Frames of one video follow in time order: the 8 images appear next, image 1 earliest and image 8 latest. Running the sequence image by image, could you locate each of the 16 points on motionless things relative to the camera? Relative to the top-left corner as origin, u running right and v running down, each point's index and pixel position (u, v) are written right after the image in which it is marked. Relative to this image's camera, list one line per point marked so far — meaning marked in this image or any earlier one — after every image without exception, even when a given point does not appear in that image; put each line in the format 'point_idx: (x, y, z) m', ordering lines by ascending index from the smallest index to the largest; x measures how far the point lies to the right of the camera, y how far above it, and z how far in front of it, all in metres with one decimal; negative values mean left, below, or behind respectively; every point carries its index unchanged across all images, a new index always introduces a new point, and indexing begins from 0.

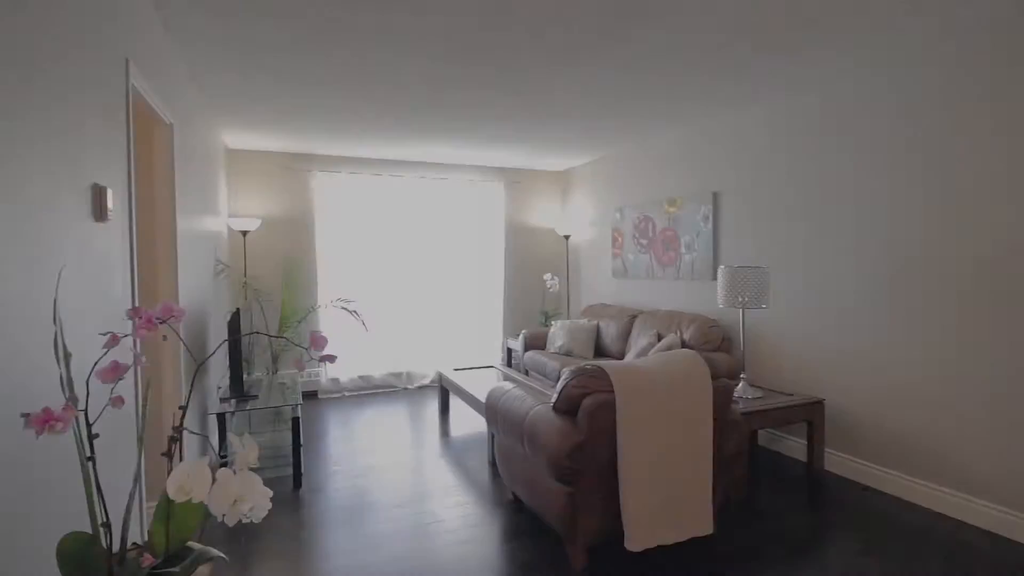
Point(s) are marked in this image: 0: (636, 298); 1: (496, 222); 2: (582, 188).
0: (+1.2, -0.1, +5.1) m
1: (-0.2, +0.7, +6.0) m
2: (+0.8, +1.1, +5.9) m
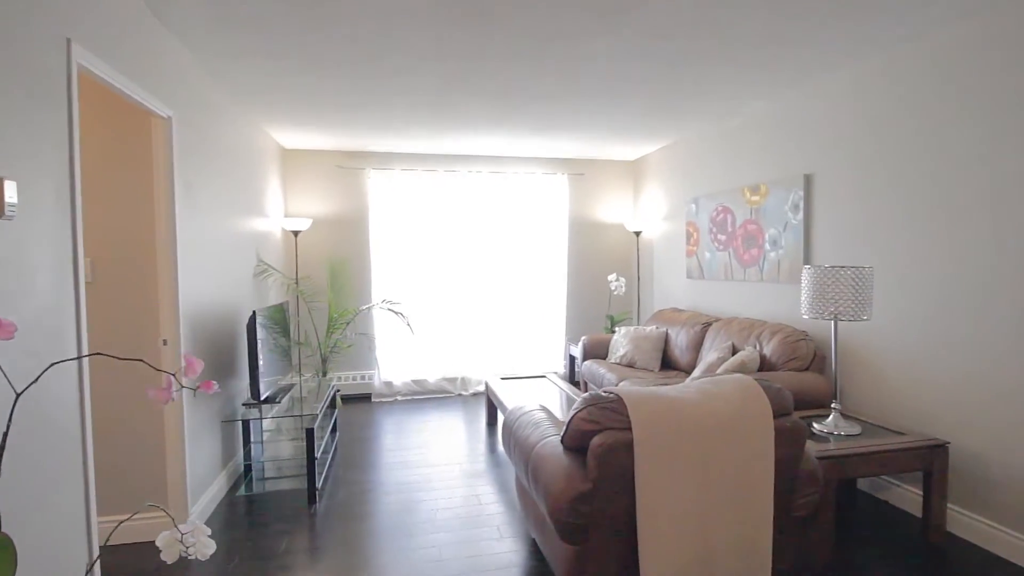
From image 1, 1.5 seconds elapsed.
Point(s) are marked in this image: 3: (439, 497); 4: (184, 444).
0: (+1.6, -0.1, +4.4) m
1: (+0.5, +0.7, +5.5) m
2: (+1.4, +1.1, +5.3) m
3: (-0.4, -1.2, +3.3) m
4: (-1.6, -0.7, +2.6) m
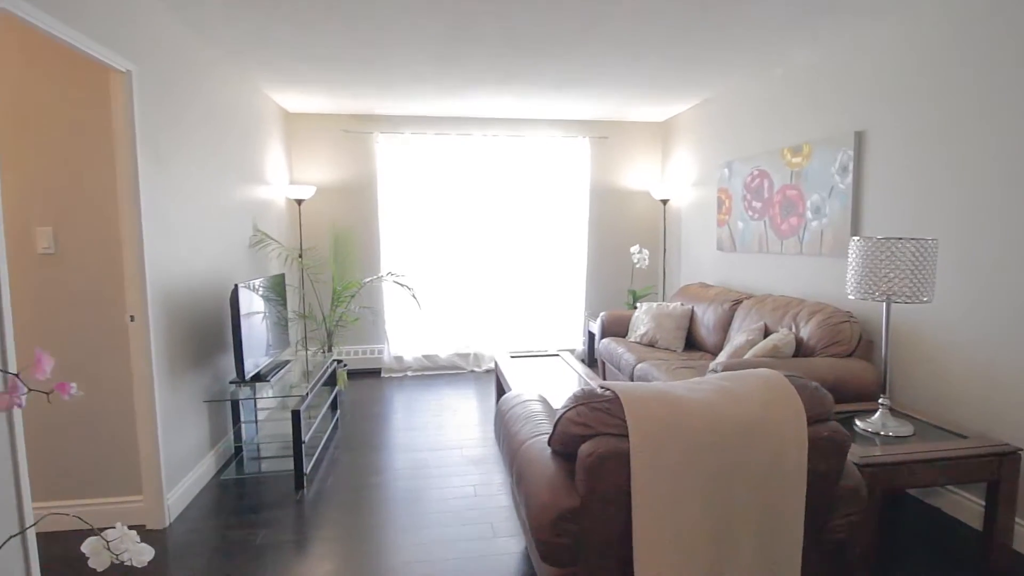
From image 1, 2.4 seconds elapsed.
0: (+1.7, +0.1, +4.0) m
1: (+0.6, +1.0, +5.1) m
2: (+1.5, +1.3, +4.9) m
3: (-0.4, -1.1, +3.1) m
4: (-1.6, -0.6, +2.4) m
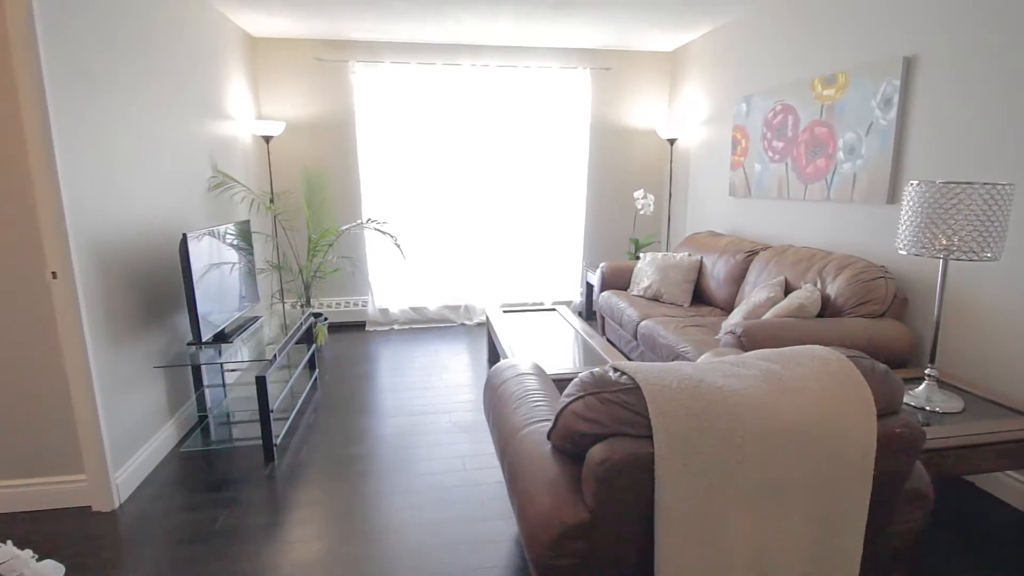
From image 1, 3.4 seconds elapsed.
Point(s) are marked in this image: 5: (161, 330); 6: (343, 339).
0: (+1.7, +0.4, +3.7) m
1: (+0.6, +1.4, +4.7) m
2: (+1.5, +1.8, +4.4) m
3: (-0.5, -0.8, +2.9) m
4: (-1.6, -0.4, +2.1) m
5: (-1.7, -0.2, +2.6) m
6: (-1.4, -0.4, +4.4) m
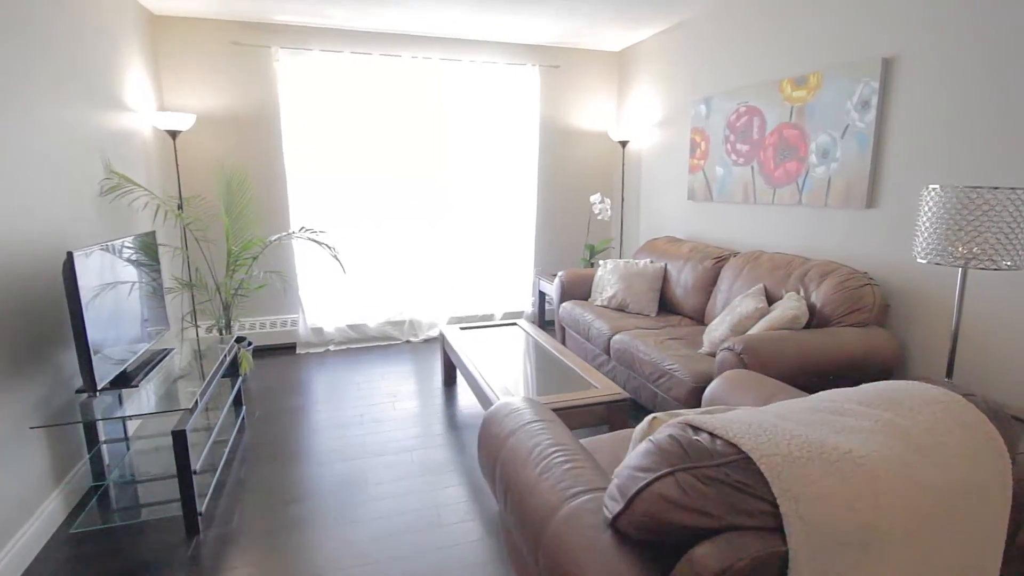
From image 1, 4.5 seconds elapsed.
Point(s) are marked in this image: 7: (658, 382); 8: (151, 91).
0: (+1.4, +0.4, +3.6) m
1: (+0.1, +1.3, +4.4) m
2: (+1.1, +1.7, +4.3) m
3: (-0.6, -0.9, +2.5) m
4: (-1.6, -0.5, +1.5) m
5: (-1.8, -0.3, +2.0) m
6: (-1.7, -0.5, +3.9) m
7: (+0.7, -0.5, +2.6) m
8: (-2.3, +1.3, +3.4) m
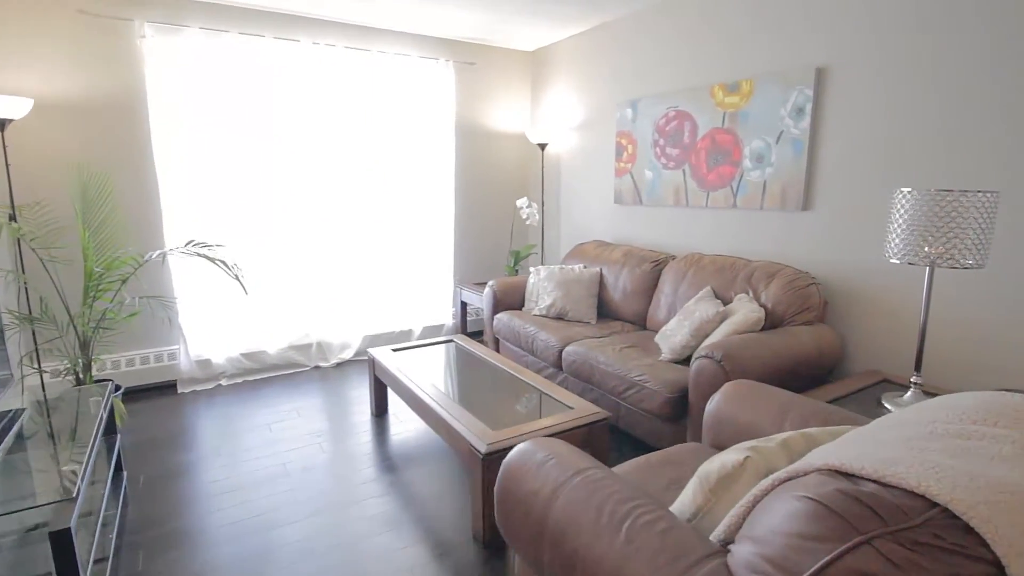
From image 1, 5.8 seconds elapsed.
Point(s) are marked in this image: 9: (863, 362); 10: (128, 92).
0: (+0.9, +0.4, +3.6) m
1: (-0.5, +1.3, +4.1) m
2: (+0.4, +1.6, +4.2) m
3: (-0.7, -1.0, +2.1) m
4: (-1.5, -0.7, +0.9) m
5: (-1.8, -0.5, +1.4) m
6: (-2.1, -0.7, +3.1) m
7: (+0.5, -0.5, +2.5) m
8: (-2.7, +1.1, +2.6) m
9: (+1.6, -0.3, +2.5) m
10: (-2.2, +1.1, +3.1) m
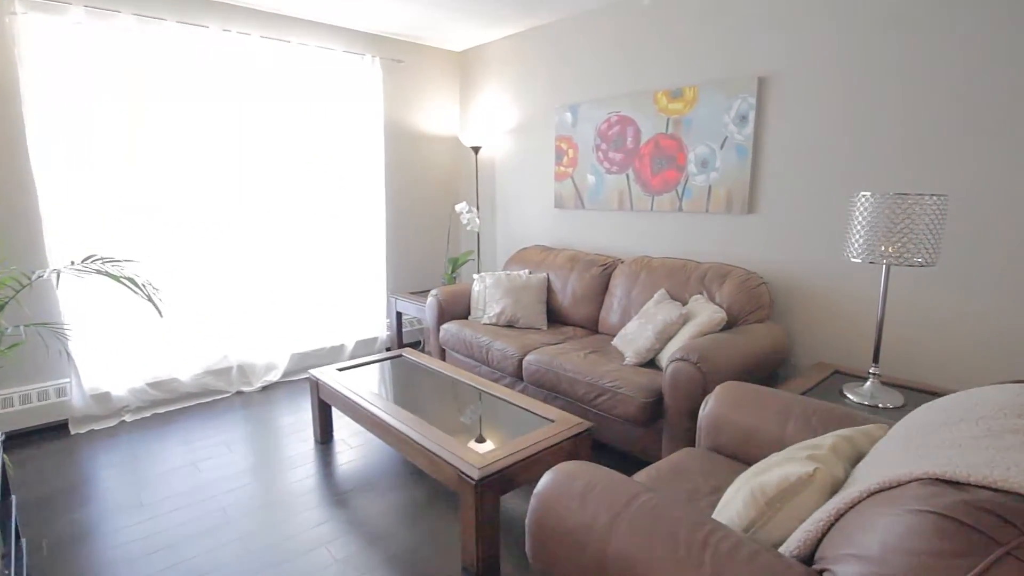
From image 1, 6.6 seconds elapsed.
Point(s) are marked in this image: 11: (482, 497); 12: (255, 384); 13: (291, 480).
0: (+0.5, +0.3, +3.6) m
1: (-1.0, +1.2, +3.9) m
2: (-0.1, +1.6, +4.1) m
3: (-0.7, -1.1, +1.8) m
4: (-1.3, -0.7, +0.5) m
5: (-1.7, -0.6, +0.9) m
6: (-2.3, -0.8, +2.6) m
7: (+0.4, -0.5, +2.5) m
8: (-2.8, +0.9, +2.0) m
9: (+1.5, -0.3, +2.7) m
10: (-2.5, +1.0, +2.6) m
11: (-0.1, -0.7, +1.8) m
12: (-1.6, -0.6, +3.5) m
13: (-1.0, -0.9, +2.7) m
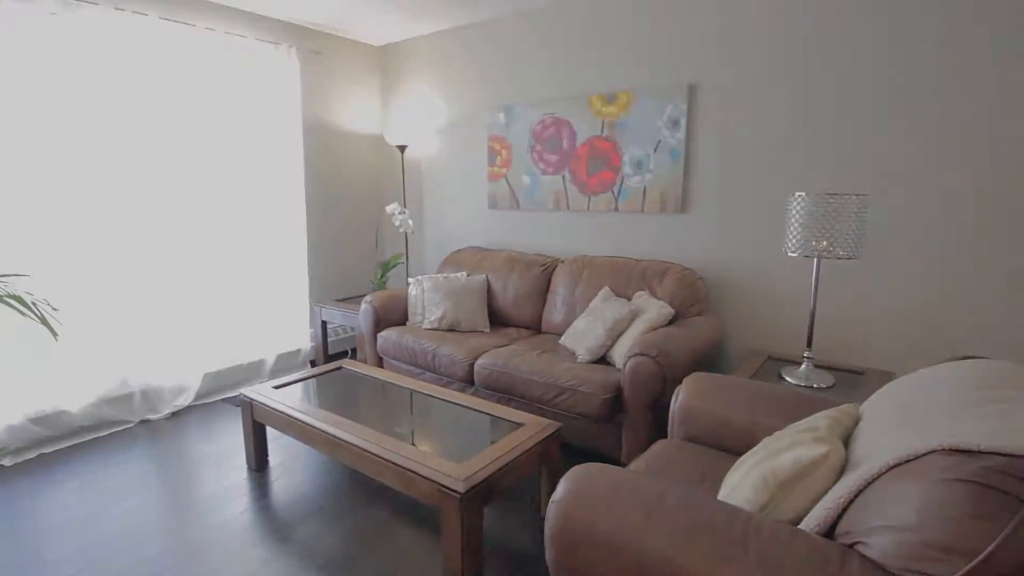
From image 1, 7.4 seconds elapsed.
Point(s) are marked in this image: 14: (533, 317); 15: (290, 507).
0: (+0.1, +0.3, +3.6) m
1: (-1.5, +1.1, +3.6) m
2: (-0.7, +1.6, +4.0) m
3: (-0.7, -1.1, +1.6) m
4: (-1.1, -0.8, +0.3) m
5: (-1.5, -0.6, +0.6) m
6: (-2.5, -0.9, +2.1) m
7: (+0.2, -0.5, +2.5) m
8: (-2.9, +0.8, +1.4) m
9: (+1.2, -0.3, +2.9) m
10: (-2.7, +0.9, +2.0) m
11: (-0.1, -0.7, +1.7) m
12: (-2.0, -0.7, +3.1) m
13: (-1.2, -0.9, +2.4) m
14: (+0.1, -0.2, +3.3) m
15: (-1.0, -1.0, +2.4) m
